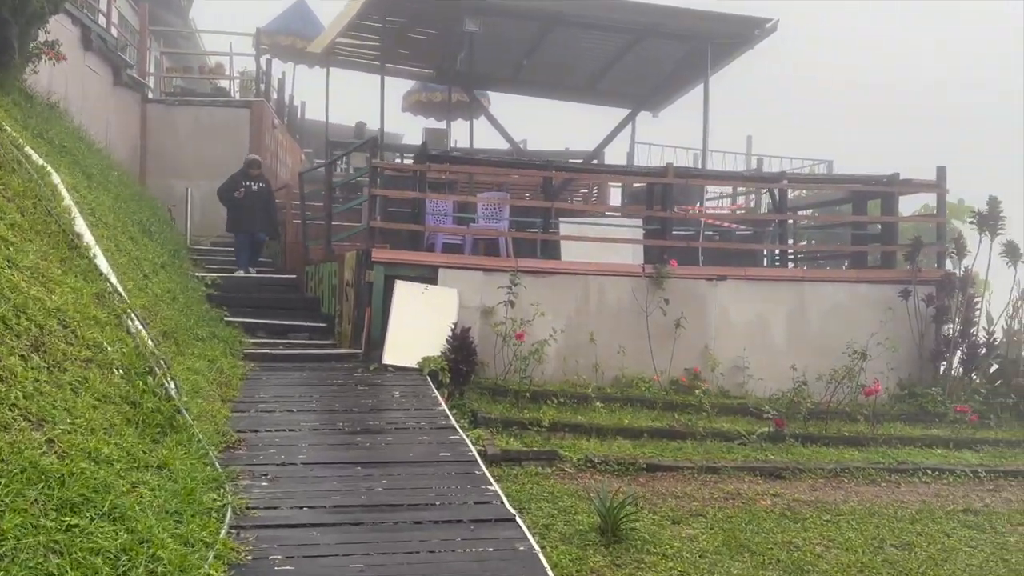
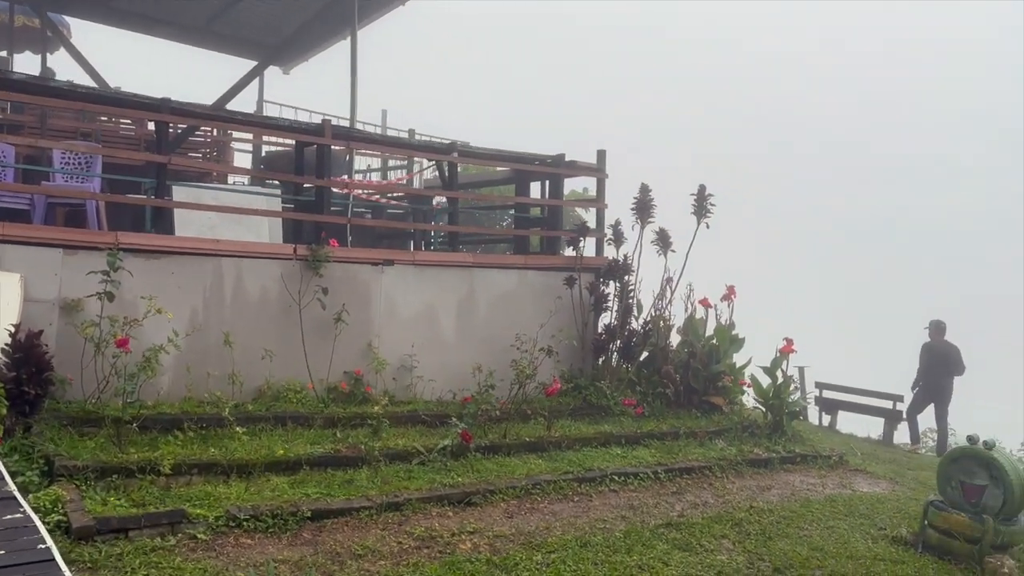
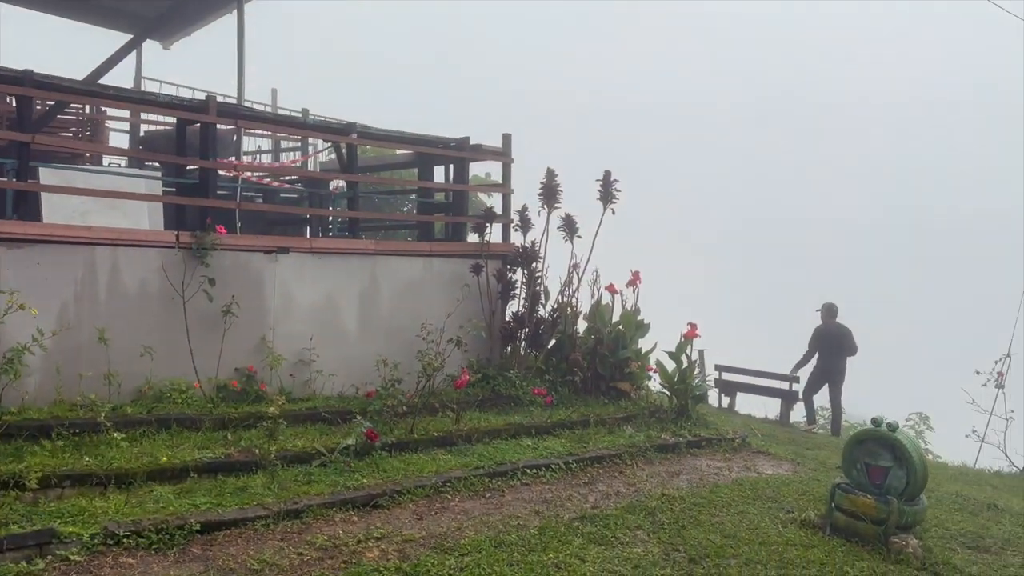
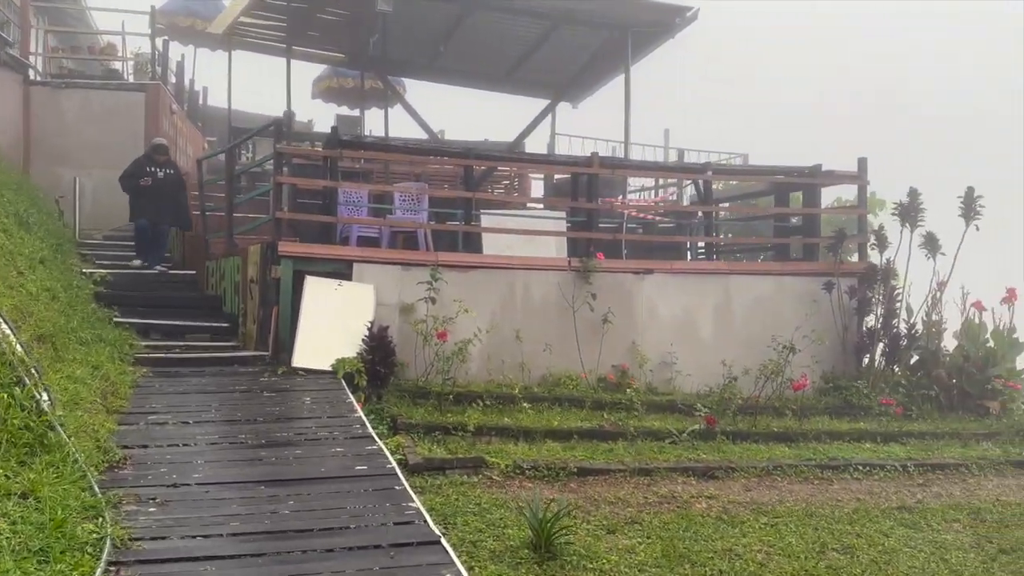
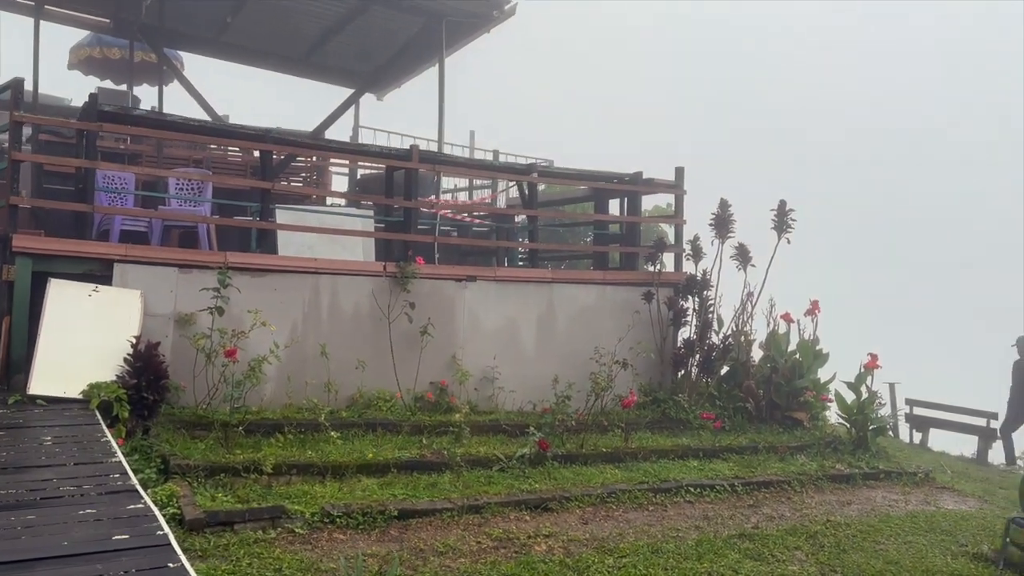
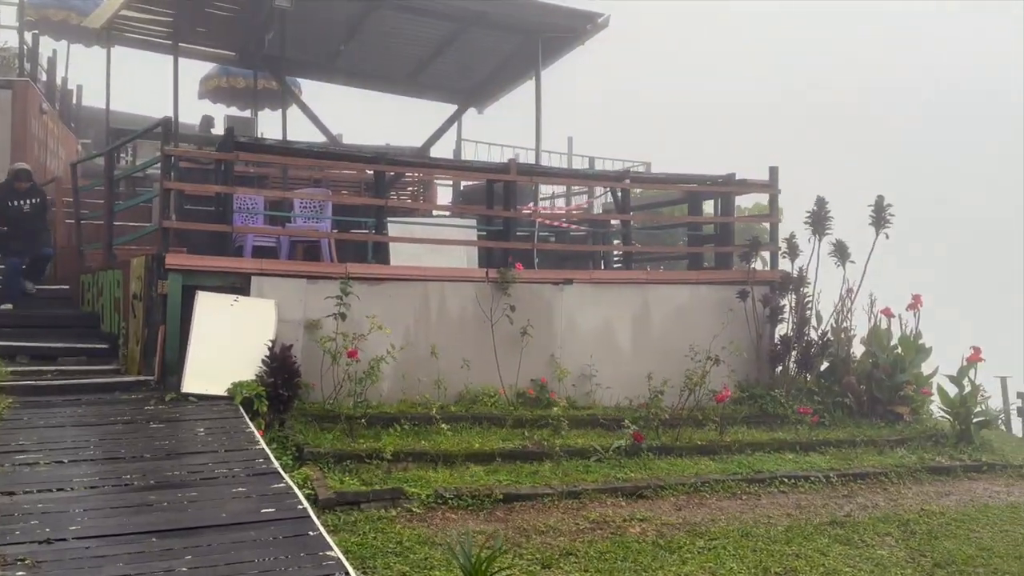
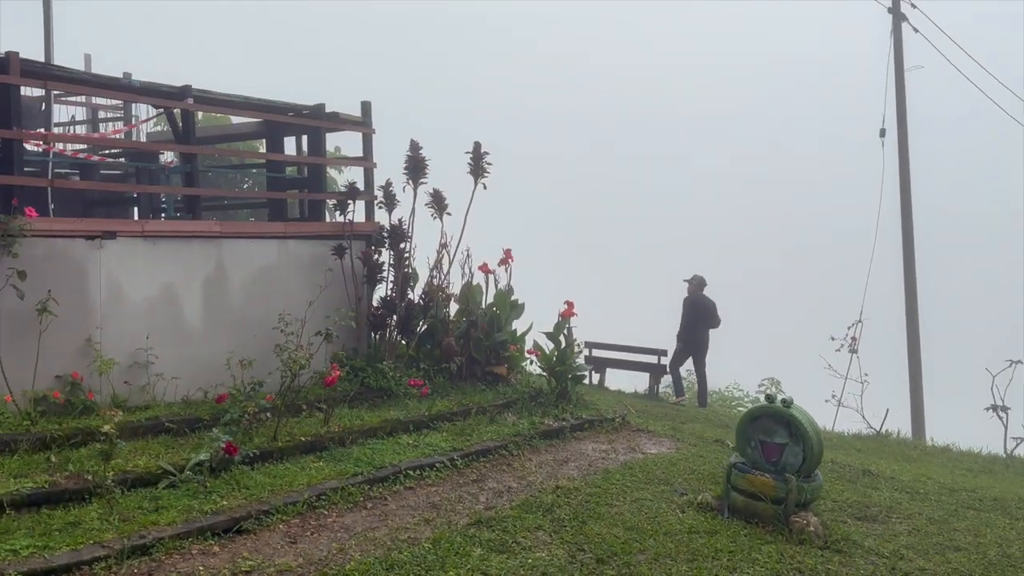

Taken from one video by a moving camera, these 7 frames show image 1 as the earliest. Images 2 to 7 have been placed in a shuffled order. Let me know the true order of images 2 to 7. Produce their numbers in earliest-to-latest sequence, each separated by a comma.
4, 6, 5, 2, 3, 7
